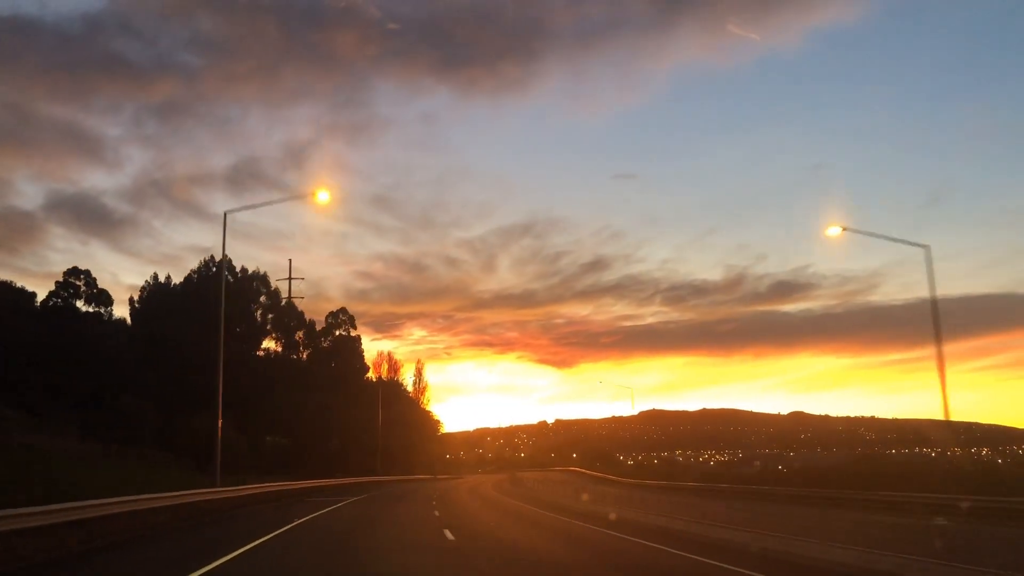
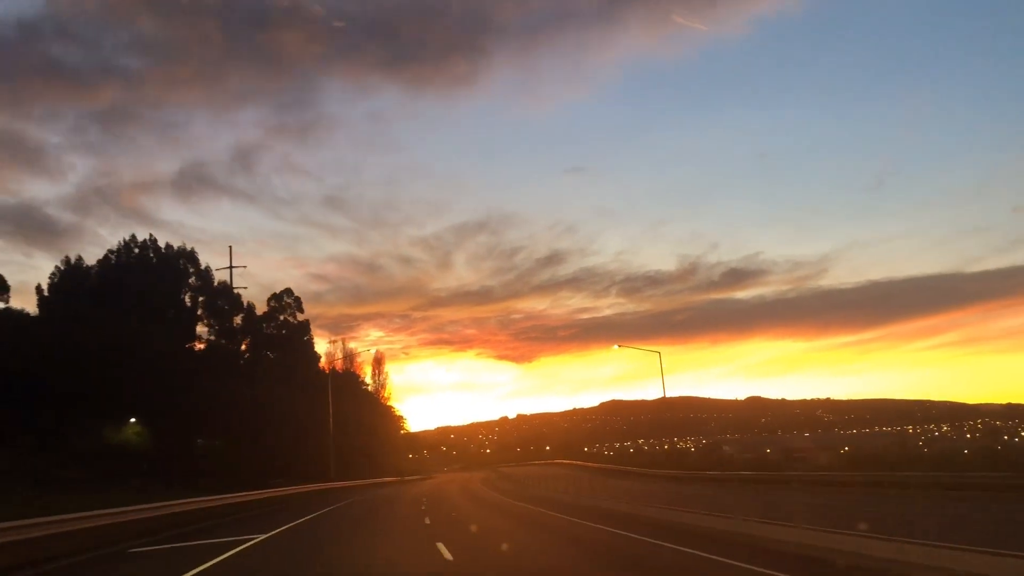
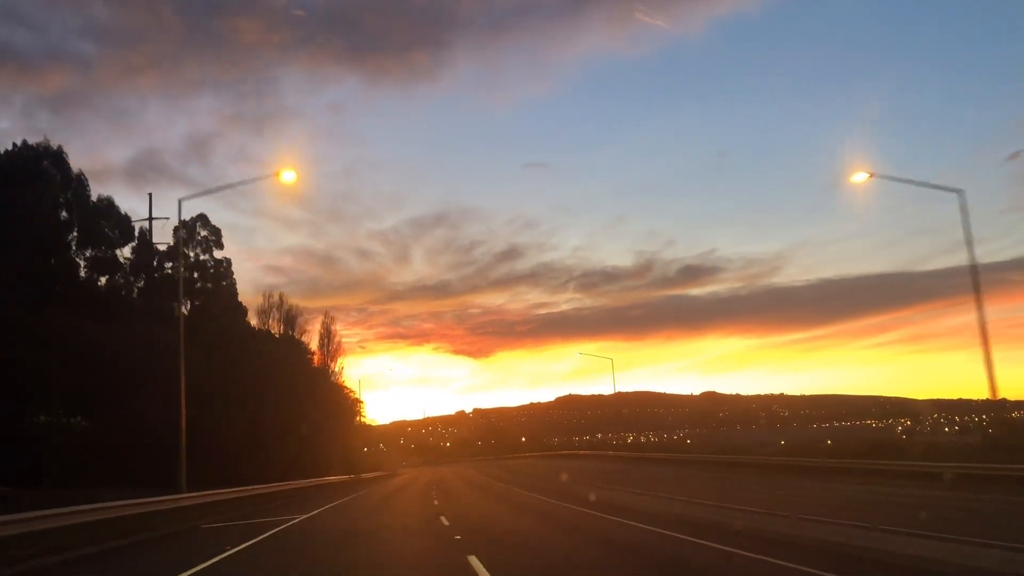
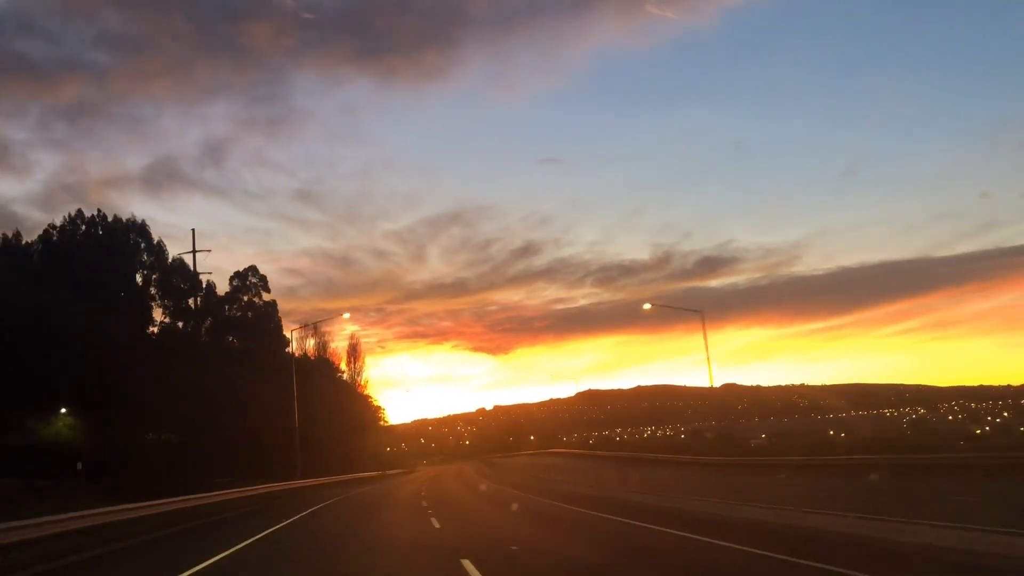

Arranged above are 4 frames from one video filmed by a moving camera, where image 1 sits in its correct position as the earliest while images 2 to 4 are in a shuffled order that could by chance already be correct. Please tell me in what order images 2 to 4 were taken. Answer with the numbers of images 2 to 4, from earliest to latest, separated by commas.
2, 4, 3
